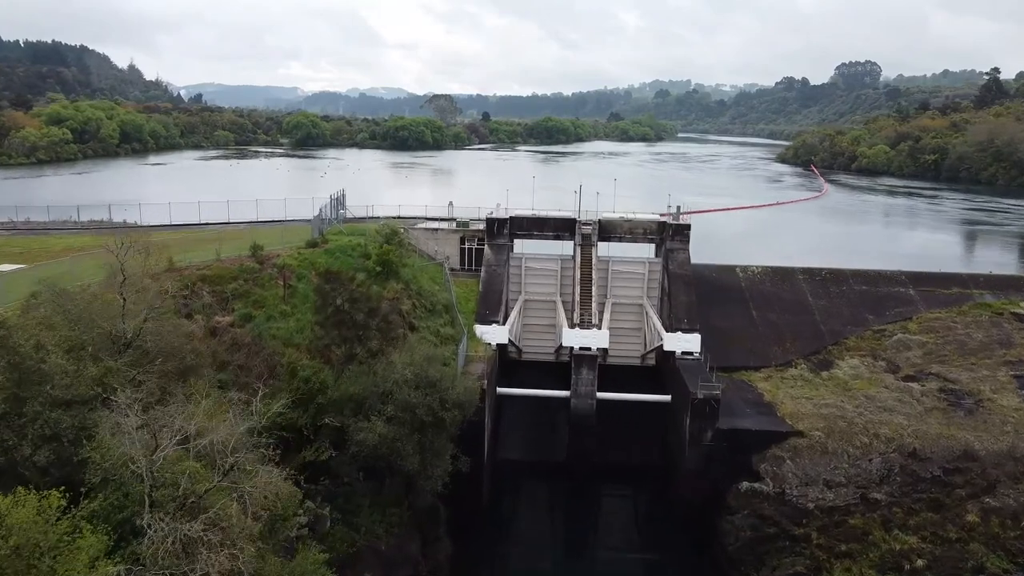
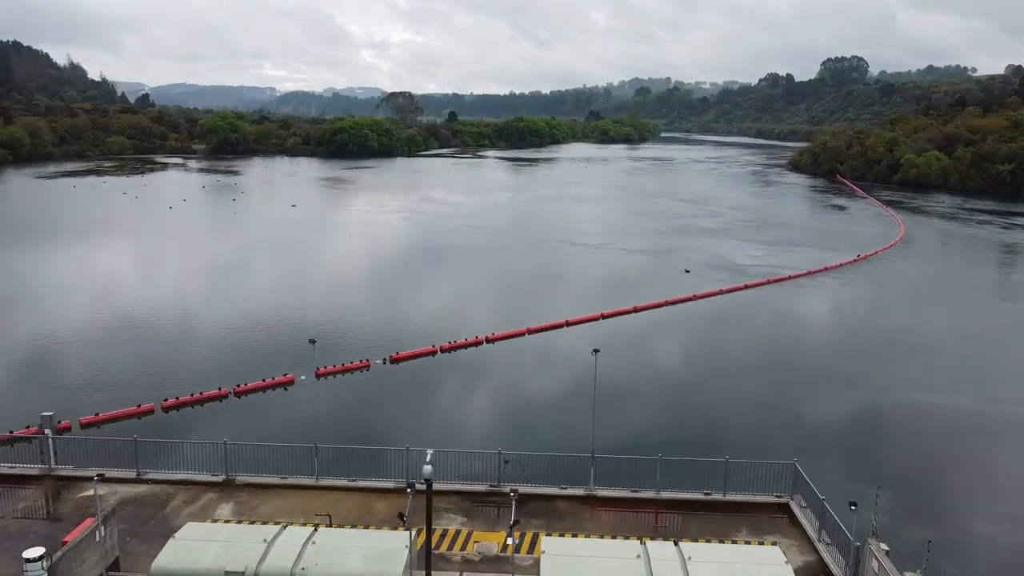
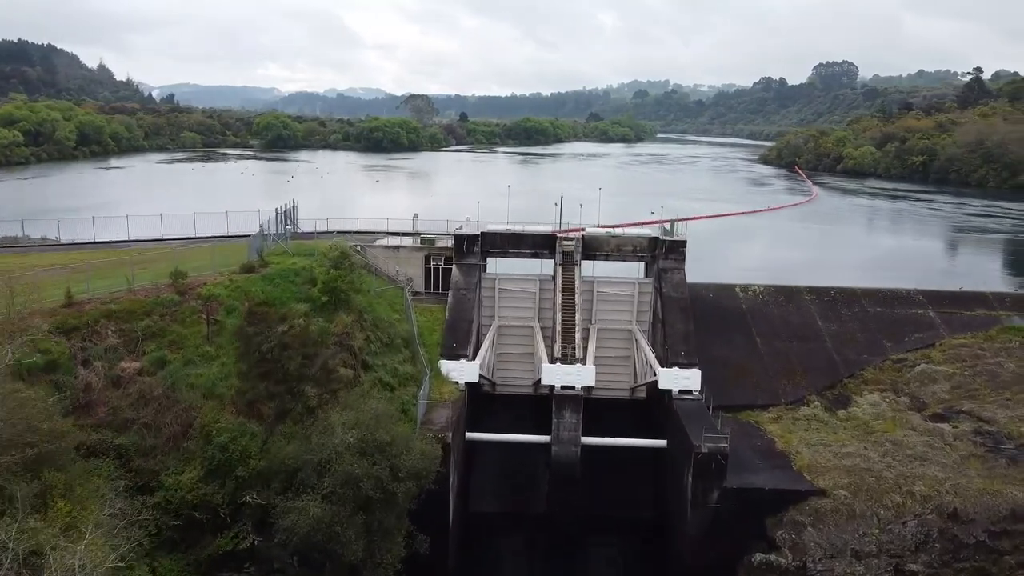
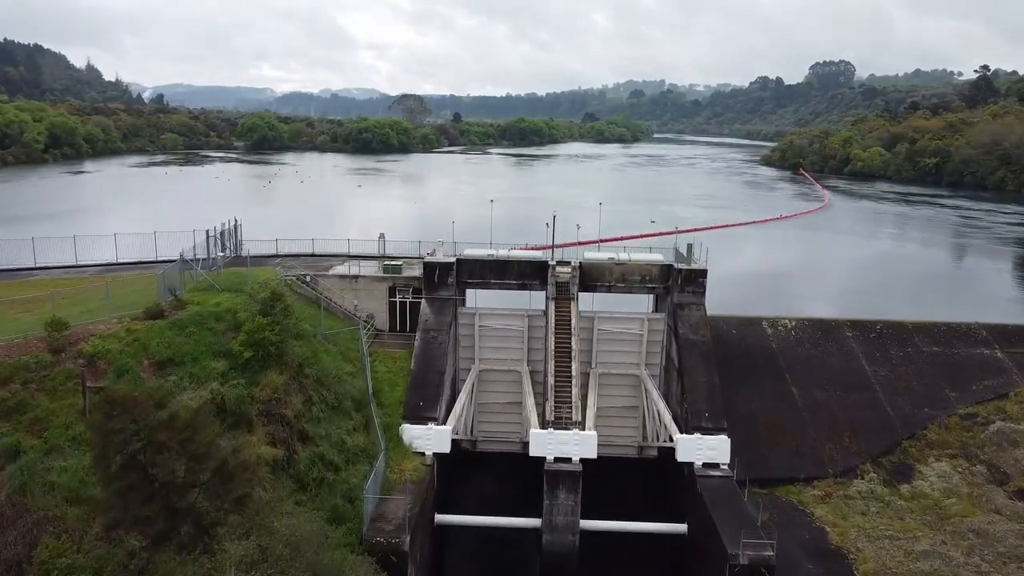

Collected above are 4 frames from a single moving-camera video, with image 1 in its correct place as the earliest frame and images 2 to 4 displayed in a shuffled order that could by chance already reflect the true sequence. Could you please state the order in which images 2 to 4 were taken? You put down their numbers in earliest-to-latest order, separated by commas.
3, 4, 2
